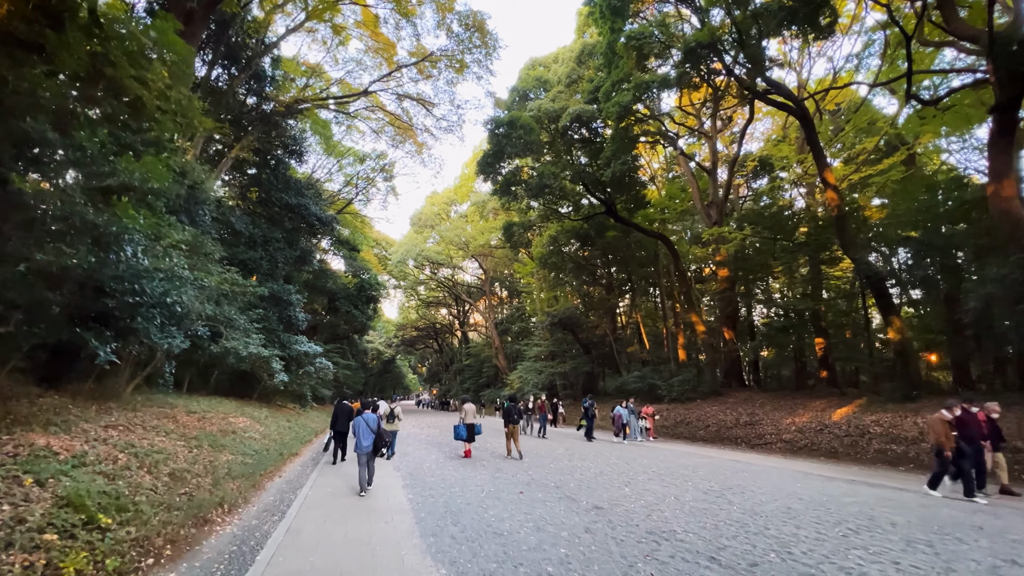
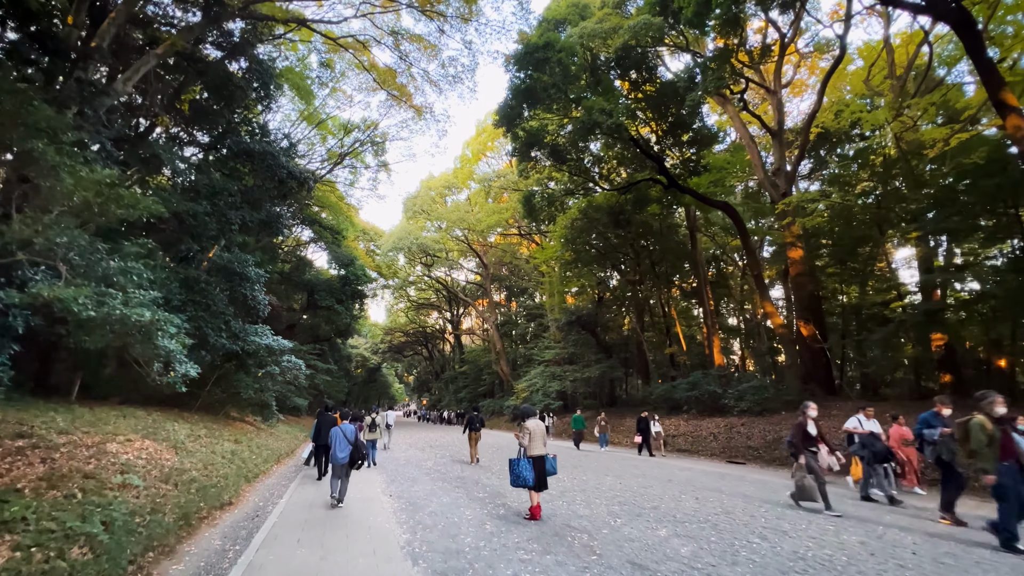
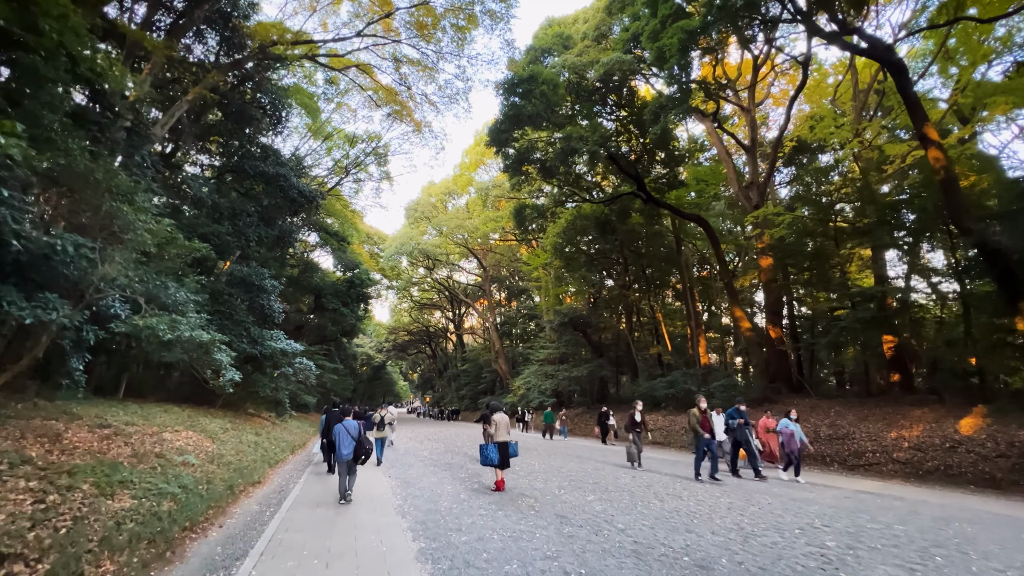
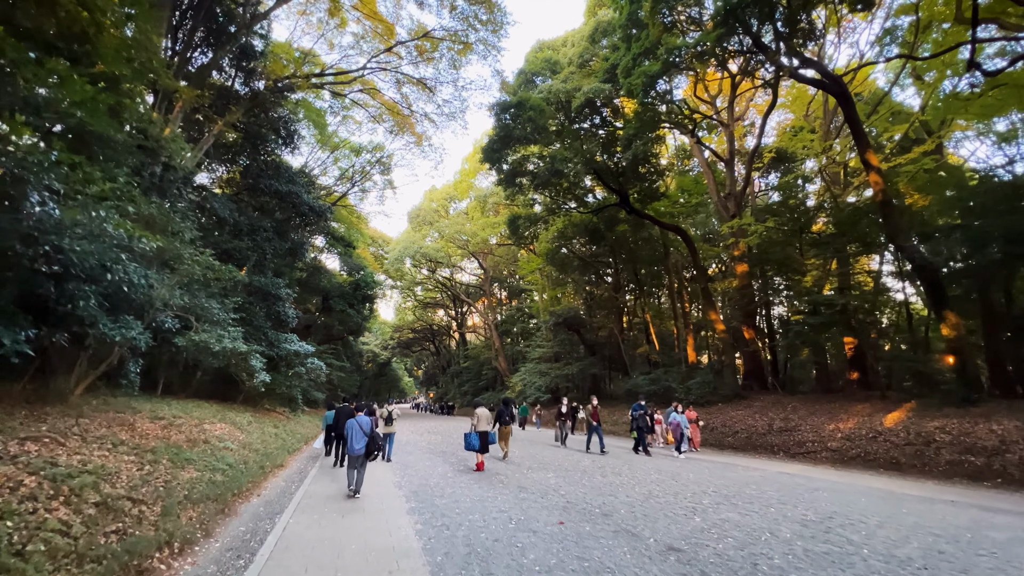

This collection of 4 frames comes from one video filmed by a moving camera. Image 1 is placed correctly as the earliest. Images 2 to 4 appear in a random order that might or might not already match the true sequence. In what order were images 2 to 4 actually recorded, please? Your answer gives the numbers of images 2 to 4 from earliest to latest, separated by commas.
4, 3, 2
